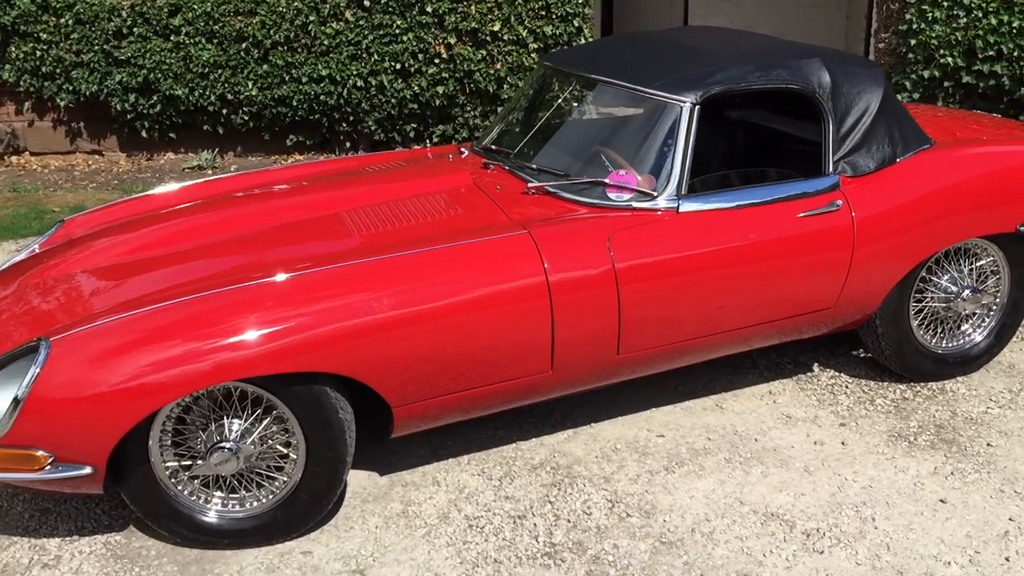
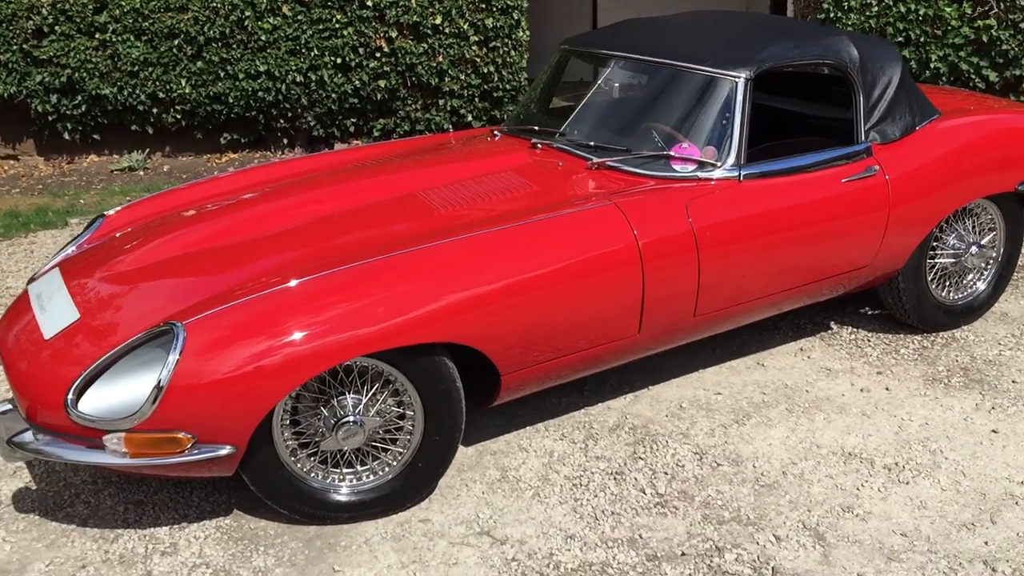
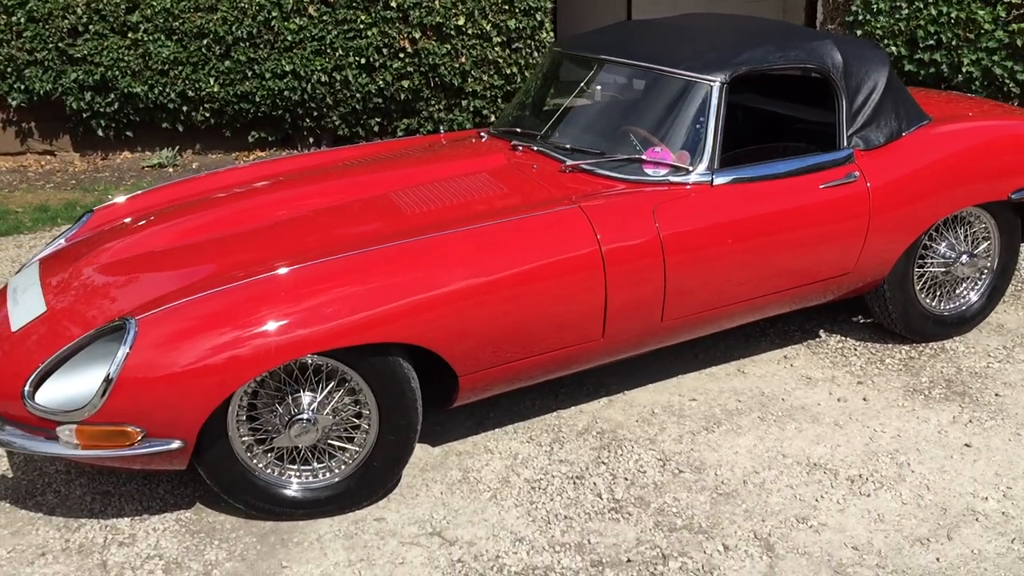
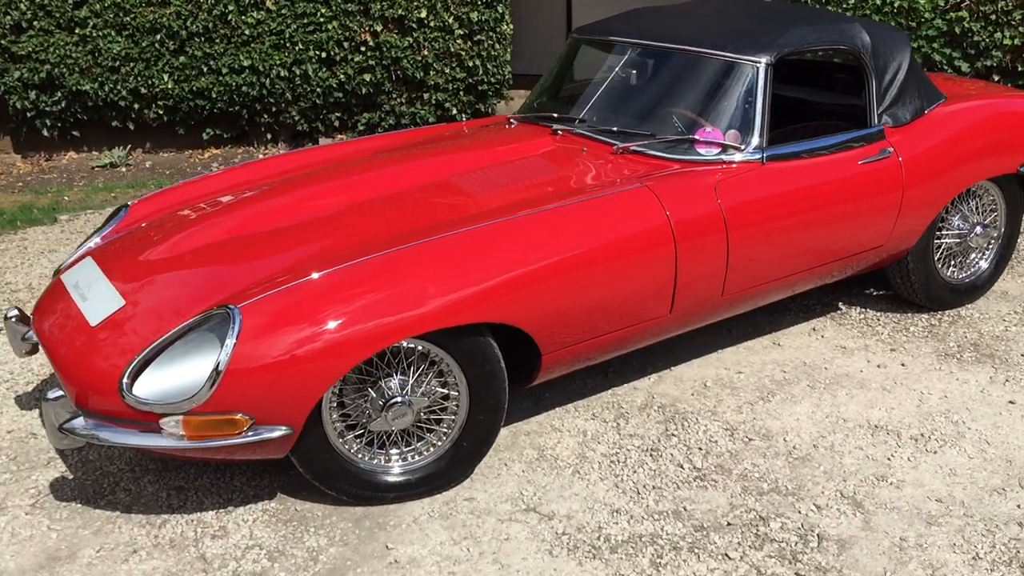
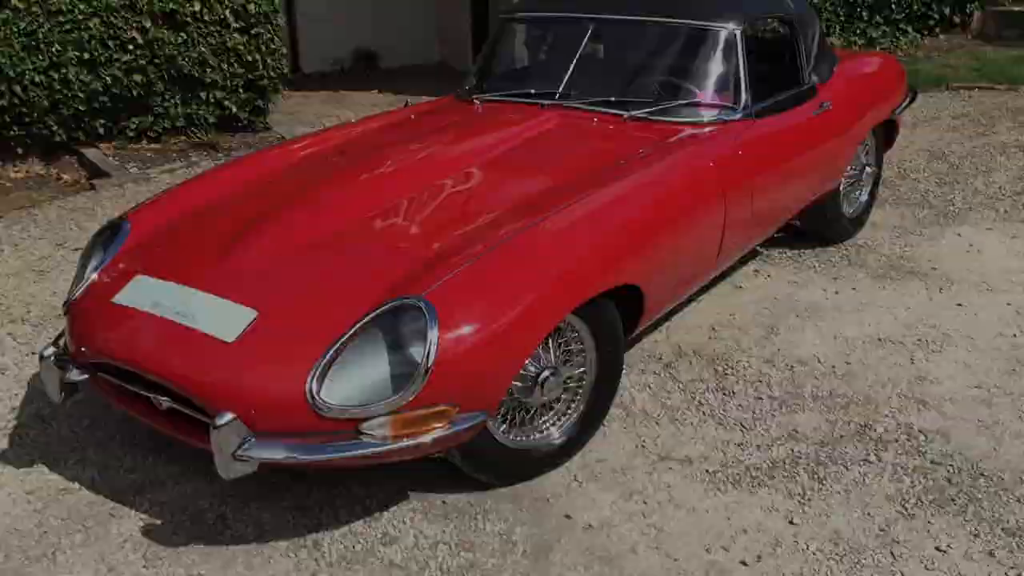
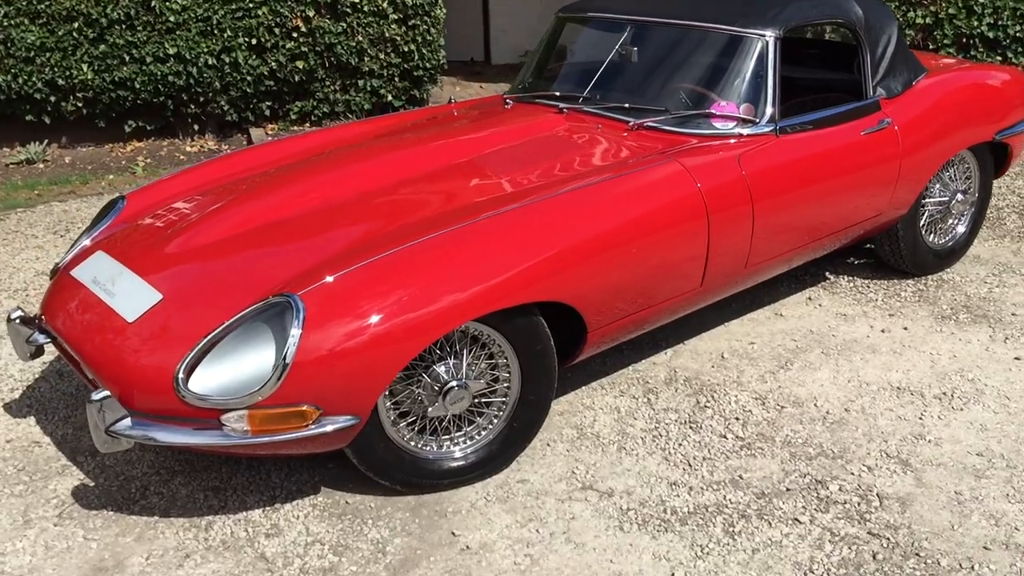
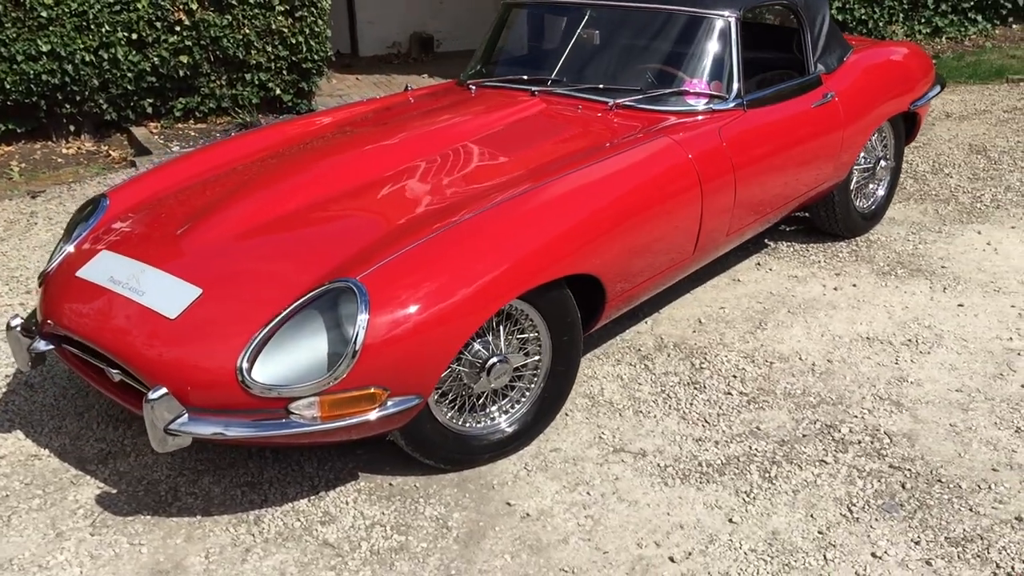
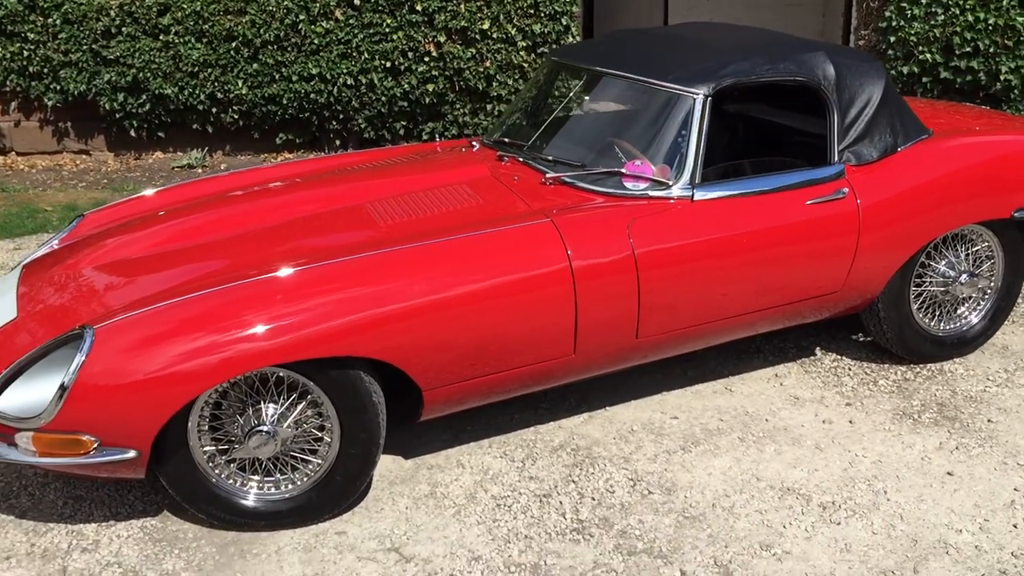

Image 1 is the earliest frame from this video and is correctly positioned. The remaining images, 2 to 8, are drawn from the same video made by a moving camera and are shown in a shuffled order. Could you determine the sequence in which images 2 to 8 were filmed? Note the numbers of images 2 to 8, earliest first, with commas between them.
8, 3, 2, 4, 6, 7, 5
